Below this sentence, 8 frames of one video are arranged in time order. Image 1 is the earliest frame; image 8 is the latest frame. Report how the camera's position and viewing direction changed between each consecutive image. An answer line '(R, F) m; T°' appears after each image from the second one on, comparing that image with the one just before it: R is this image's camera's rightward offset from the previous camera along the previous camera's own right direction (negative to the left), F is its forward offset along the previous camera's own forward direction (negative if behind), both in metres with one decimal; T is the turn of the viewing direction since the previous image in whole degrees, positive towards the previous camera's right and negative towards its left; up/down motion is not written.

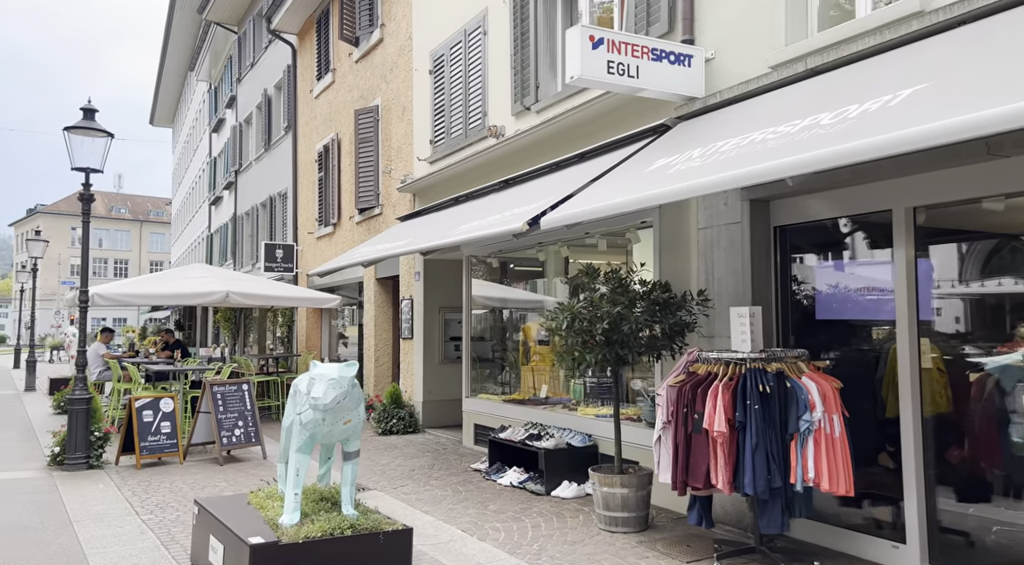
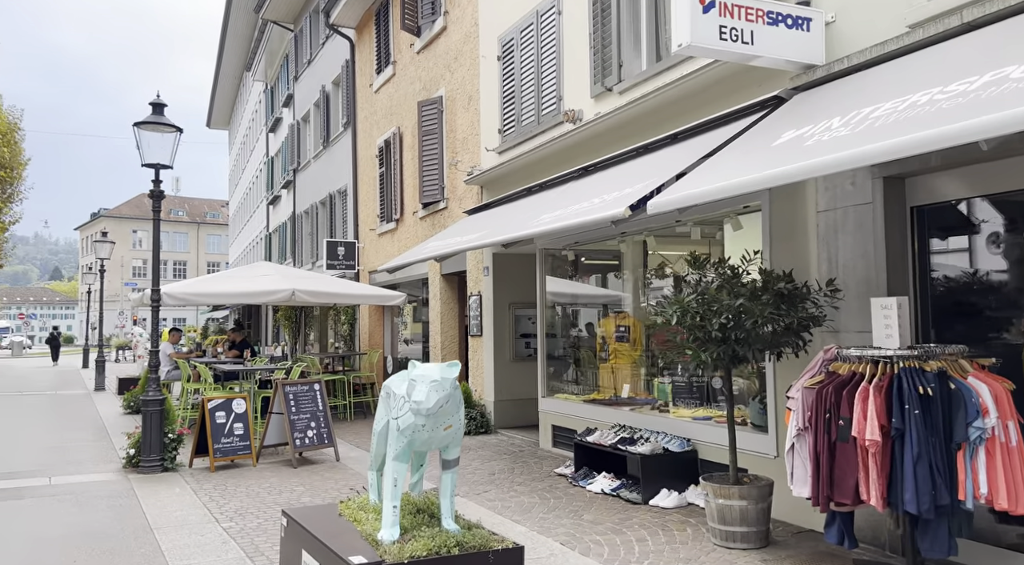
(-0.4, +0.4) m; -4°
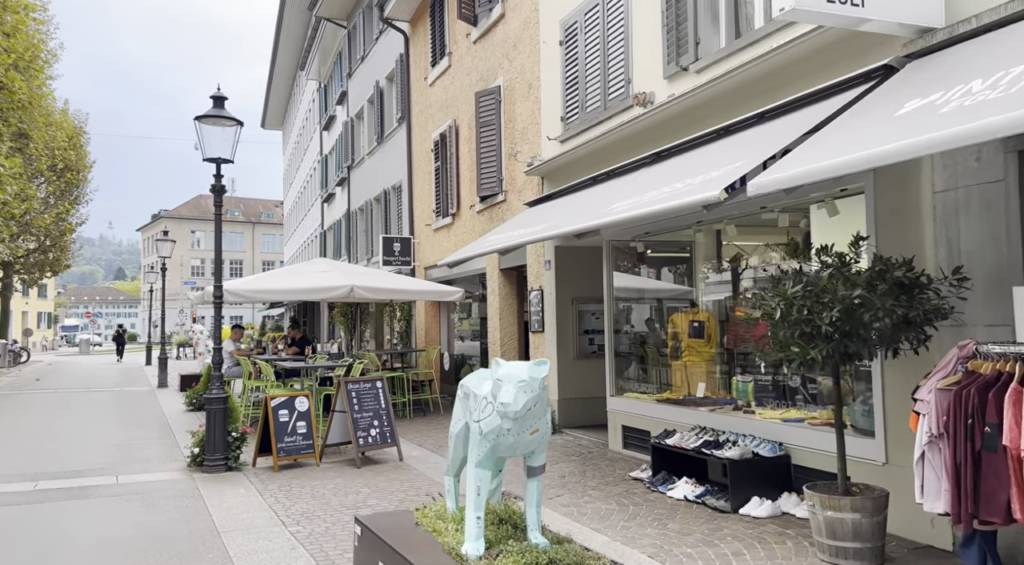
(-0.2, +0.4) m; -4°
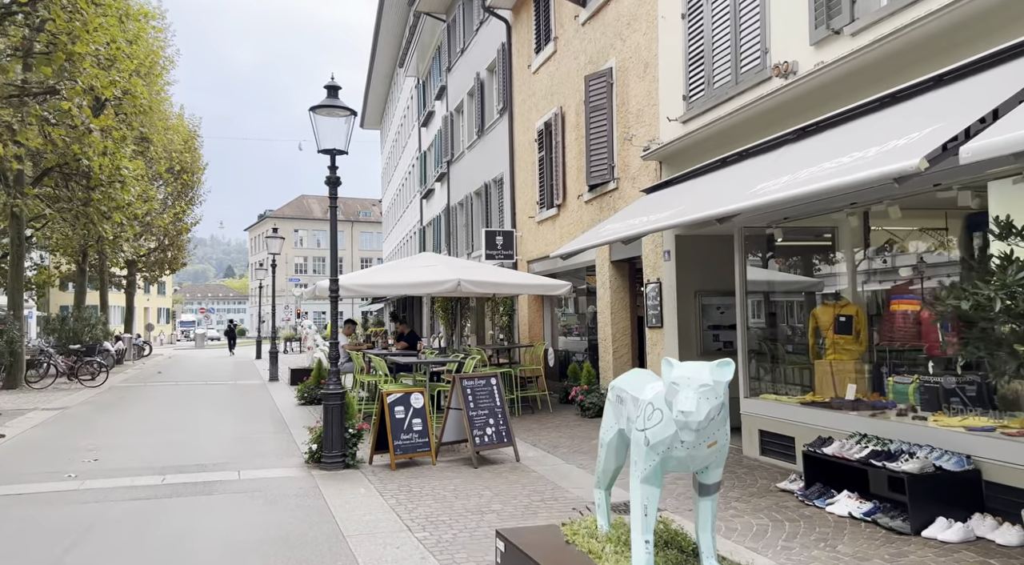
(-0.4, +0.5) m; -7°
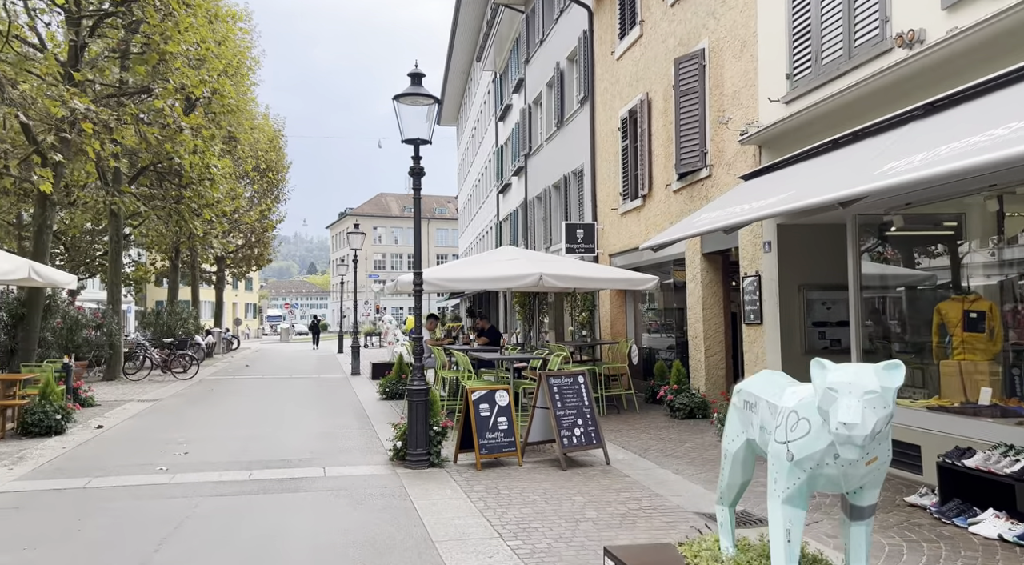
(-0.2, +0.4) m; -6°
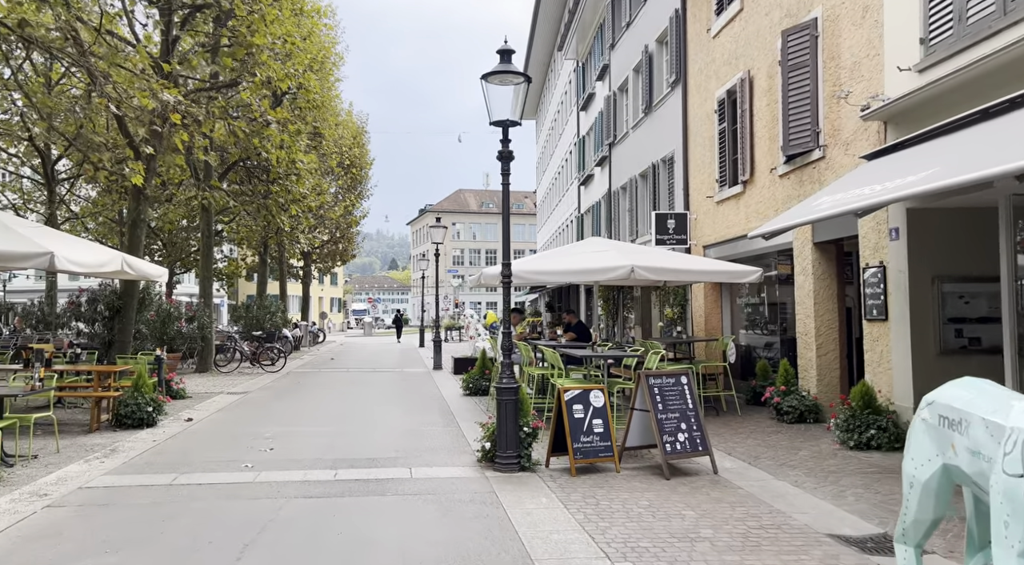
(-0.2, +0.6) m; -6°
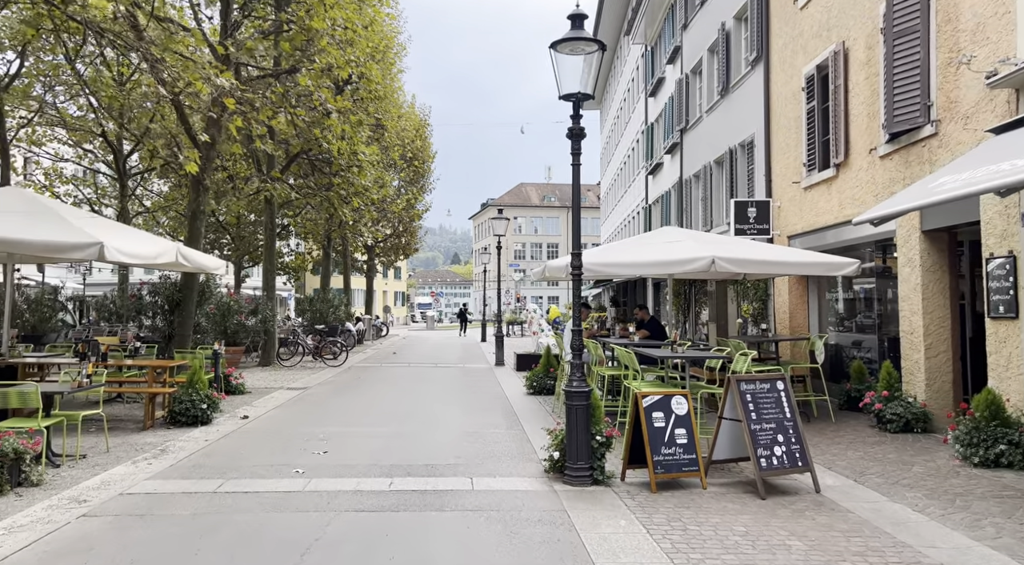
(-0.1, +0.7) m; -5°
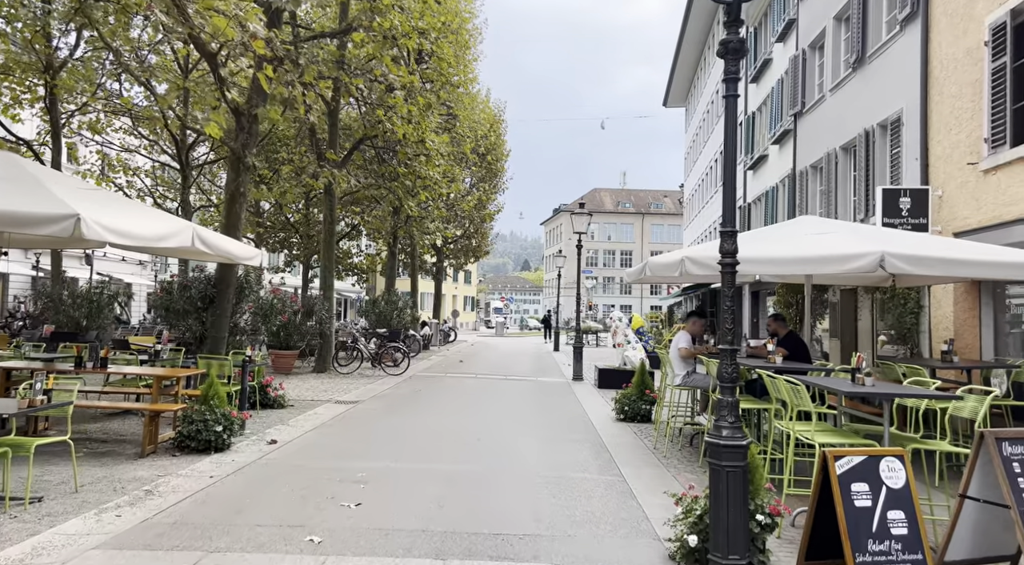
(-0.3, +2.3) m; -5°
